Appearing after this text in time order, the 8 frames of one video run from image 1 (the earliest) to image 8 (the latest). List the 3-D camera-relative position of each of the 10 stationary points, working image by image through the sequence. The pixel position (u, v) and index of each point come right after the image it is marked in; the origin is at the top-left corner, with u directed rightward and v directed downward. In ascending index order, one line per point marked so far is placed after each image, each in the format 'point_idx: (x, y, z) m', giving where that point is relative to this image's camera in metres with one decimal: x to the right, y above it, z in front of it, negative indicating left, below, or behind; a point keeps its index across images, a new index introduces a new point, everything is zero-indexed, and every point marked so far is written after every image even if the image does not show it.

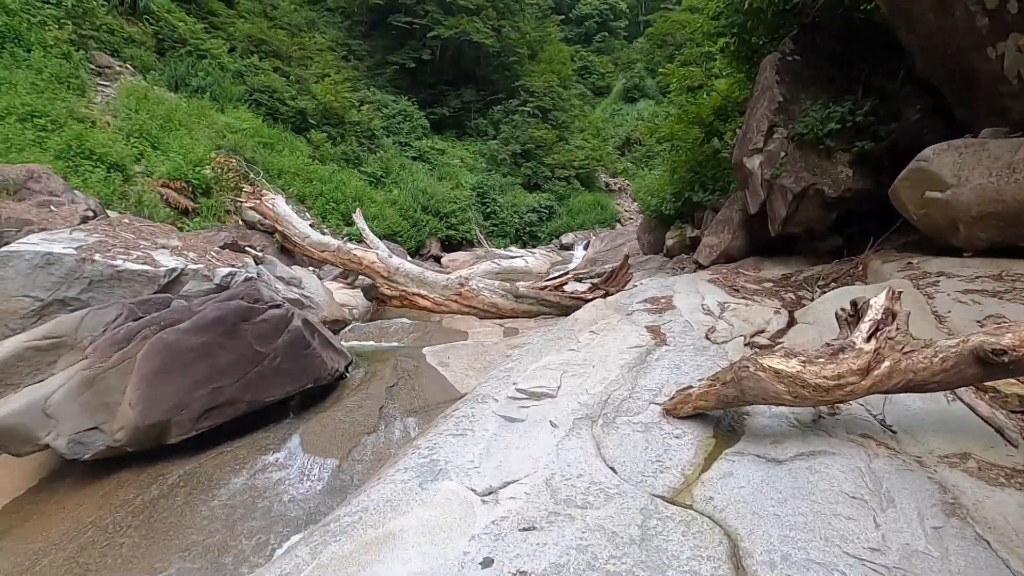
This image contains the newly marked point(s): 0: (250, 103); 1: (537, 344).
0: (-7.4, +5.3, +15.7) m
1: (+0.2, -0.5, +4.5) m
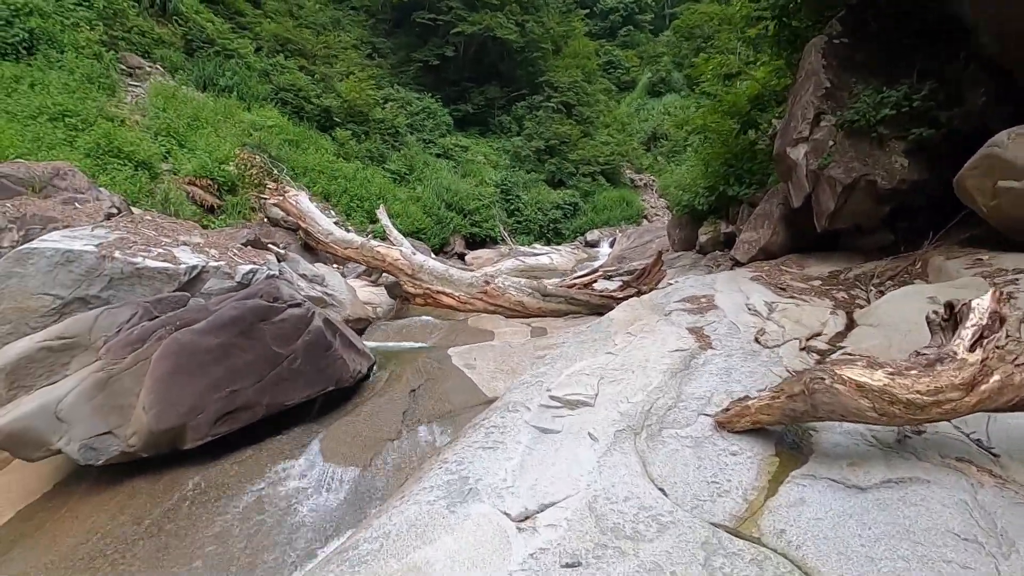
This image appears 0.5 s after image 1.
0: (-6.6, +5.3, +15.7) m
1: (+0.5, -0.5, +4.2) m
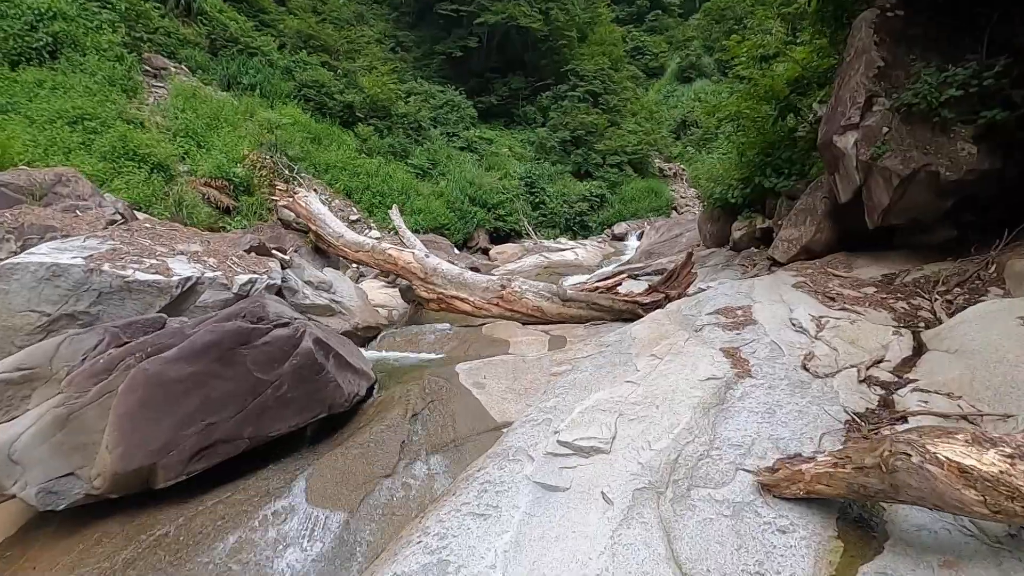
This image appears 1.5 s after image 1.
0: (-6.0, +5.4, +15.5) m
1: (+0.5, -0.6, +3.7) m
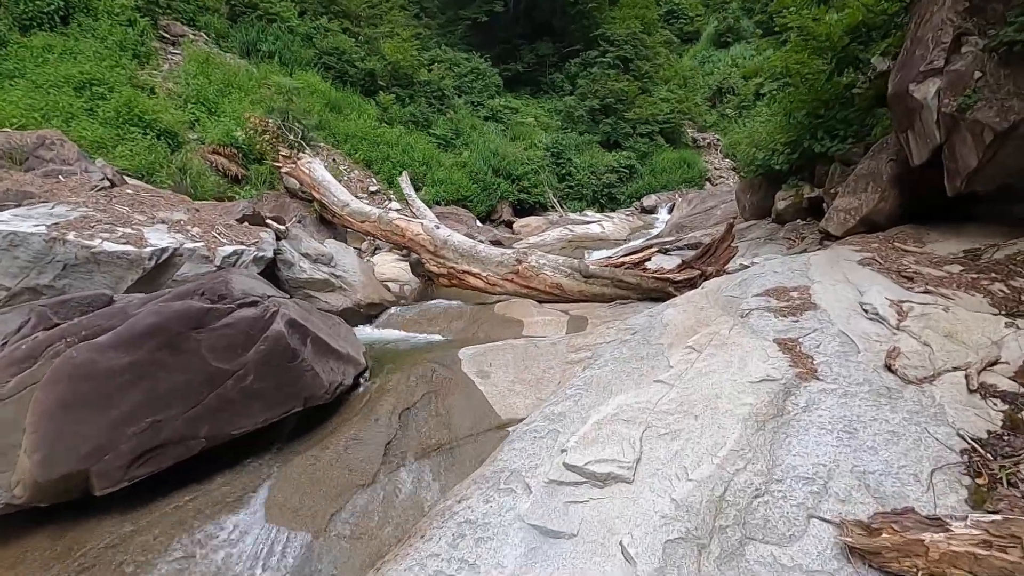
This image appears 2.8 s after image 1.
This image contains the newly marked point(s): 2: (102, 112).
0: (-5.3, +6.1, +14.9) m
1: (+0.6, -0.4, +3.1) m
2: (-7.3, +3.1, +9.5) m
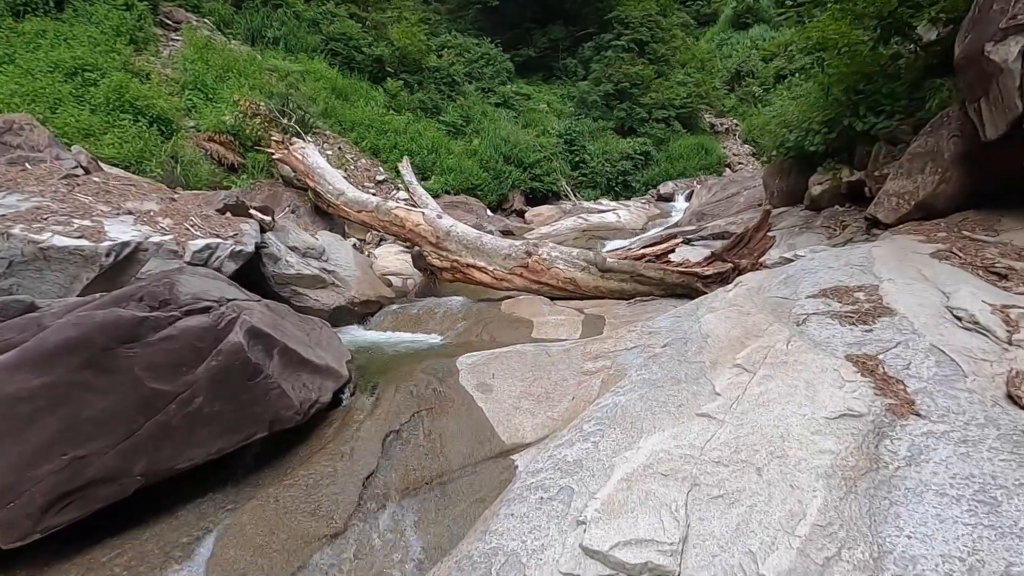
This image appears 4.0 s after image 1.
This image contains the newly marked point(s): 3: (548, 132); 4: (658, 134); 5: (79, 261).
0: (-5.1, +6.3, +14.3) m
1: (+0.6, -0.5, +2.5) m
2: (-7.1, +3.2, +9.1) m
3: (+1.0, +4.5, +15.4) m
4: (+4.7, +5.0, +17.3) m
5: (-3.0, +0.2, +3.8) m
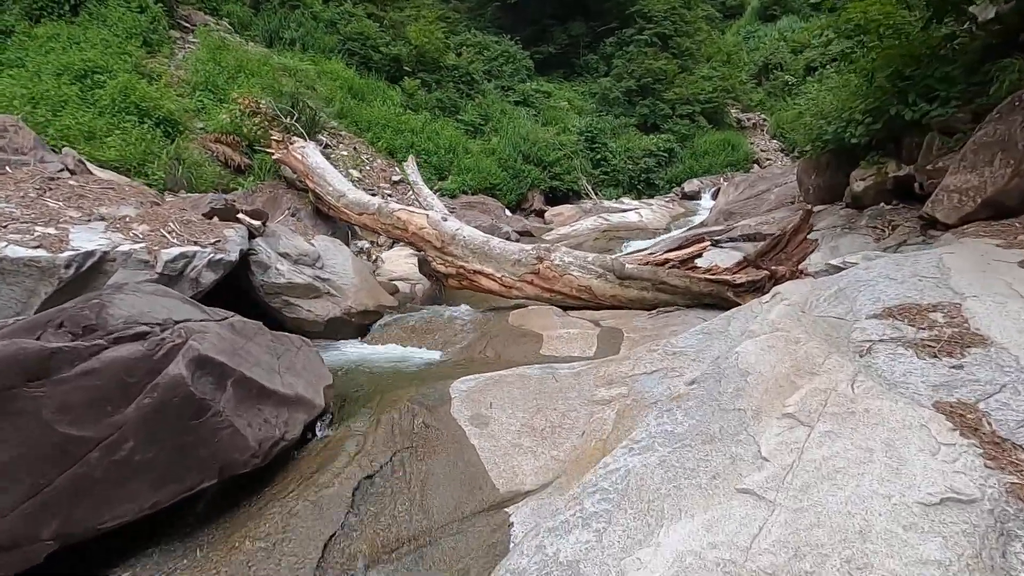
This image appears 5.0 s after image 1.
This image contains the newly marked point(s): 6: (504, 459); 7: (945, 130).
0: (-4.6, +6.2, +14.0) m
1: (+0.5, -0.5, +2.0) m
2: (-6.9, +3.1, +8.9) m
3: (+1.5, +4.4, +14.8) m
4: (+5.3, +4.9, +16.6) m
5: (-3.0, +0.1, +3.4) m
6: (0.0, -0.8, +2.7) m
7: (+4.3, +1.5, +5.2) m
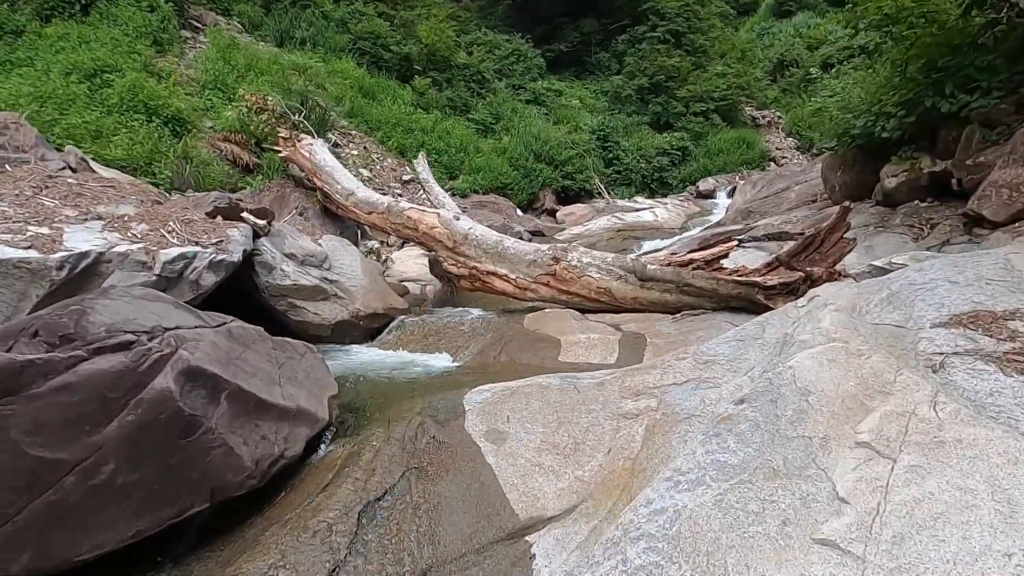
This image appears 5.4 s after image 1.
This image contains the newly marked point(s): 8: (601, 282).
0: (-4.3, +6.2, +13.9) m
1: (+0.6, -0.6, +1.7) m
2: (-6.7, +3.1, +8.8) m
3: (+1.8, +4.4, +14.6) m
4: (+5.6, +4.9, +16.2) m
5: (-2.9, +0.1, +3.2) m
6: (0.0, -0.9, +2.4) m
7: (+4.4, +1.5, +4.8) m
8: (+0.8, 0.0, +4.7) m
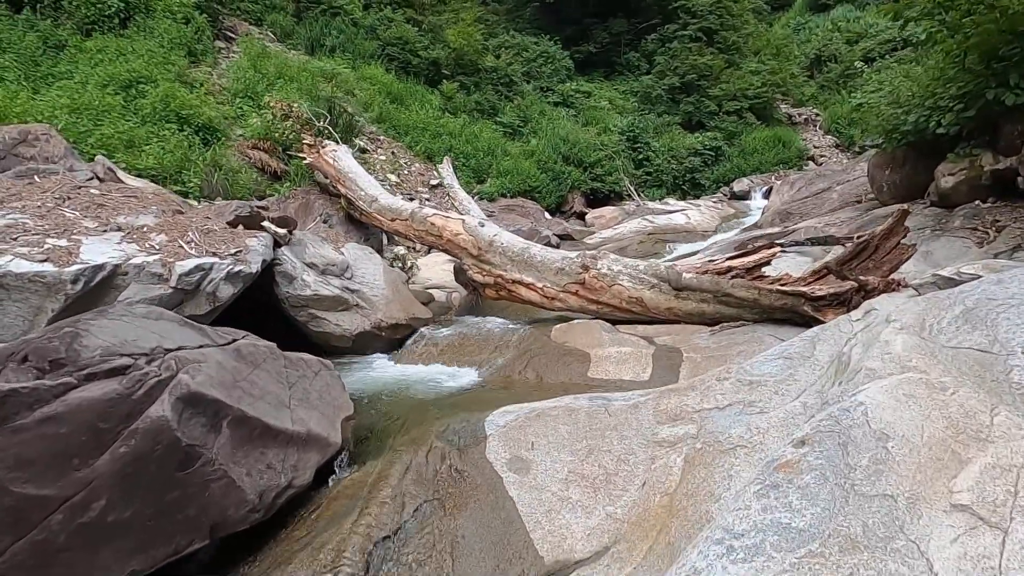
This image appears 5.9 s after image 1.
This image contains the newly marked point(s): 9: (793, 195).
0: (-3.6, +6.1, +13.9) m
1: (+0.7, -0.6, +1.5) m
2: (-6.2, +3.0, +8.9) m
3: (+2.6, +4.3, +14.2) m
4: (+6.5, +4.8, +15.7) m
5: (-2.8, 0.0, +3.2) m
6: (+0.1, -0.9, +2.2) m
7: (+4.6, +1.5, +4.4) m
8: (+1.0, 0.0, +4.4) m
9: (+5.3, +1.7, +9.9) m
